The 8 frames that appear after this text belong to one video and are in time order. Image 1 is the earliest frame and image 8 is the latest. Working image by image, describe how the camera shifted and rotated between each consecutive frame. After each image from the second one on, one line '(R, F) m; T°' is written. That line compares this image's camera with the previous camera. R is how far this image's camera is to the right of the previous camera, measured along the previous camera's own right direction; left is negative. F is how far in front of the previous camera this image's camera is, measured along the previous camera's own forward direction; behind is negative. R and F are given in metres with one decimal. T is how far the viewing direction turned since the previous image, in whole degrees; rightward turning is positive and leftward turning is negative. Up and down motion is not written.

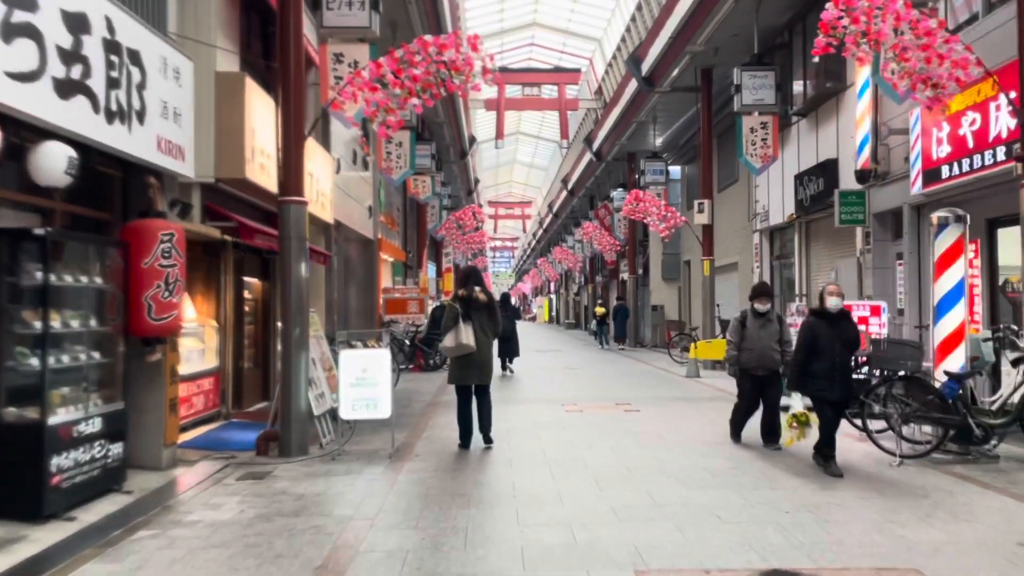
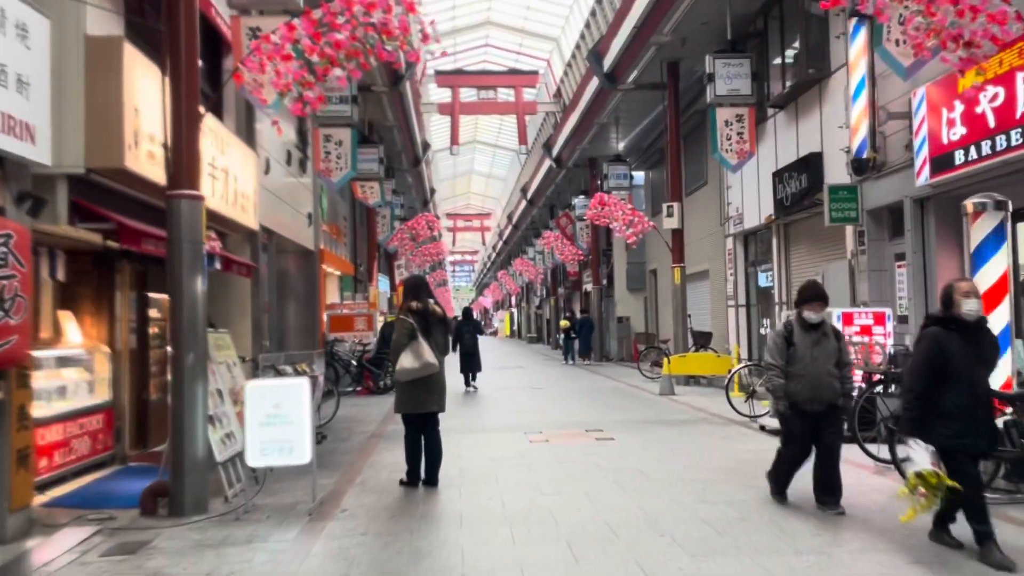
(+0.1, +1.5) m; +3°
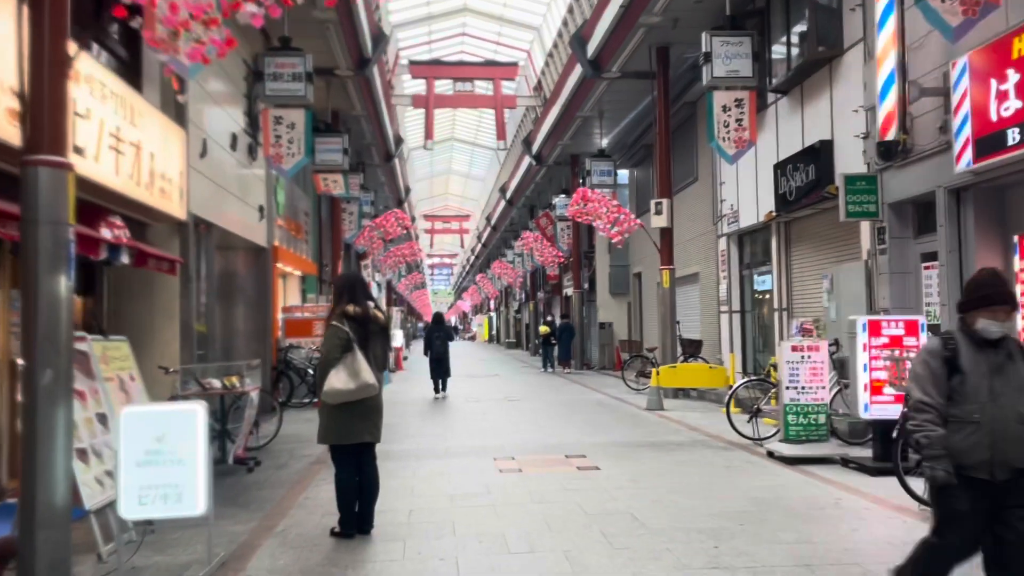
(+0.1, +1.5) m; +1°
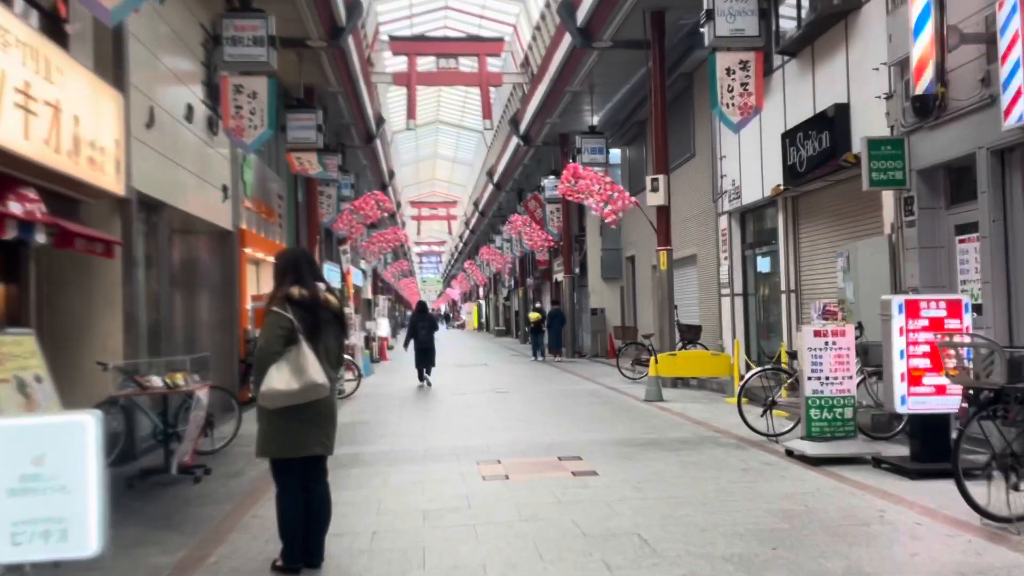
(+0.1, +1.1) m; +1°
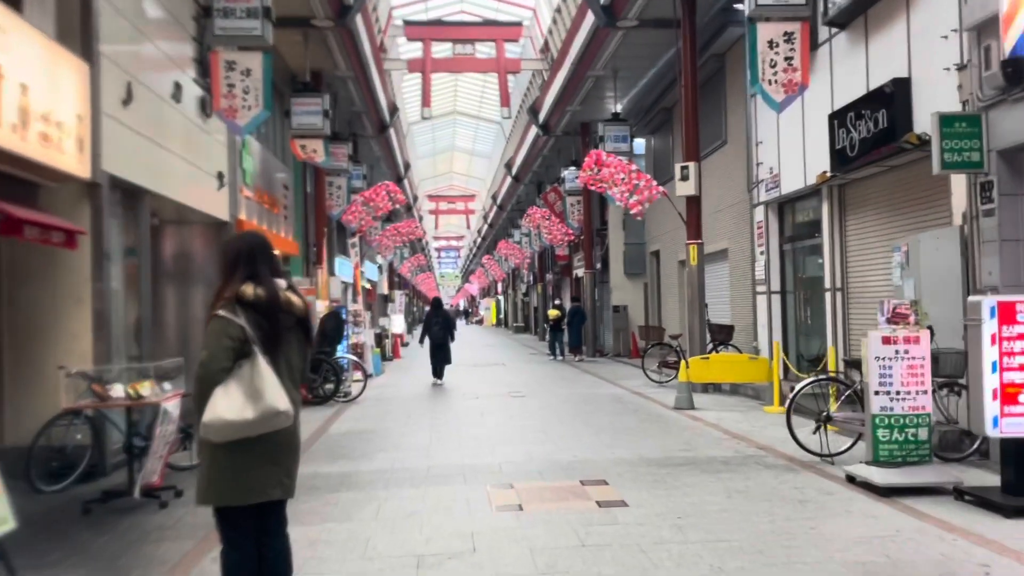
(0.0, +1.1) m; -1°
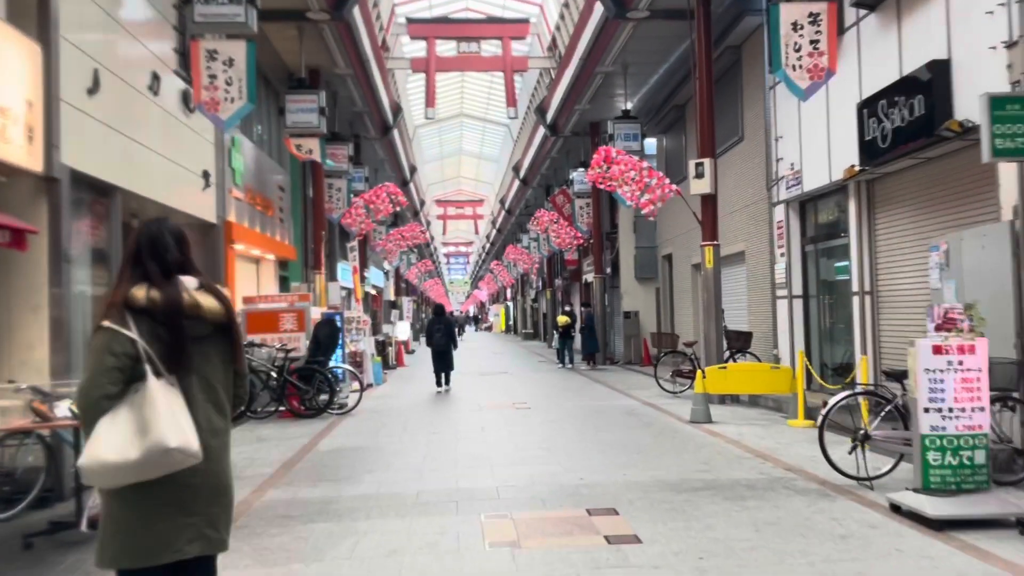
(+0.1, +0.8) m; -1°
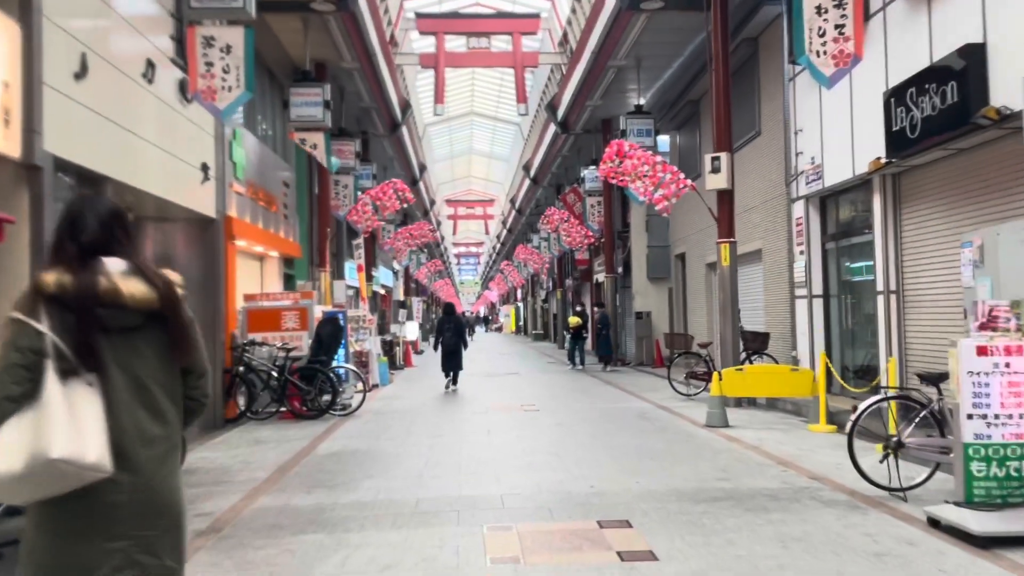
(0.0, +0.4) m; -1°
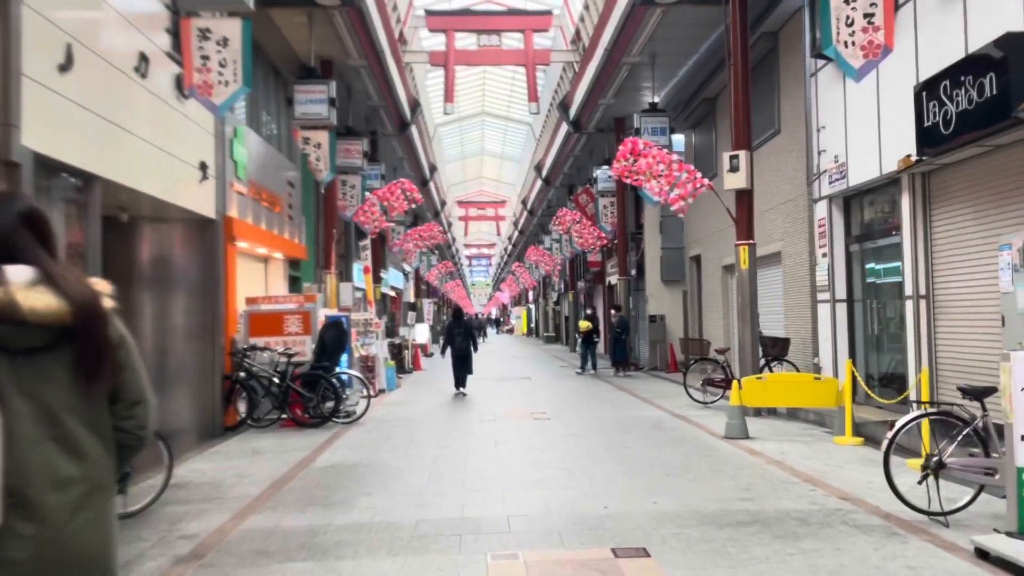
(0.0, +0.5) m; -1°
